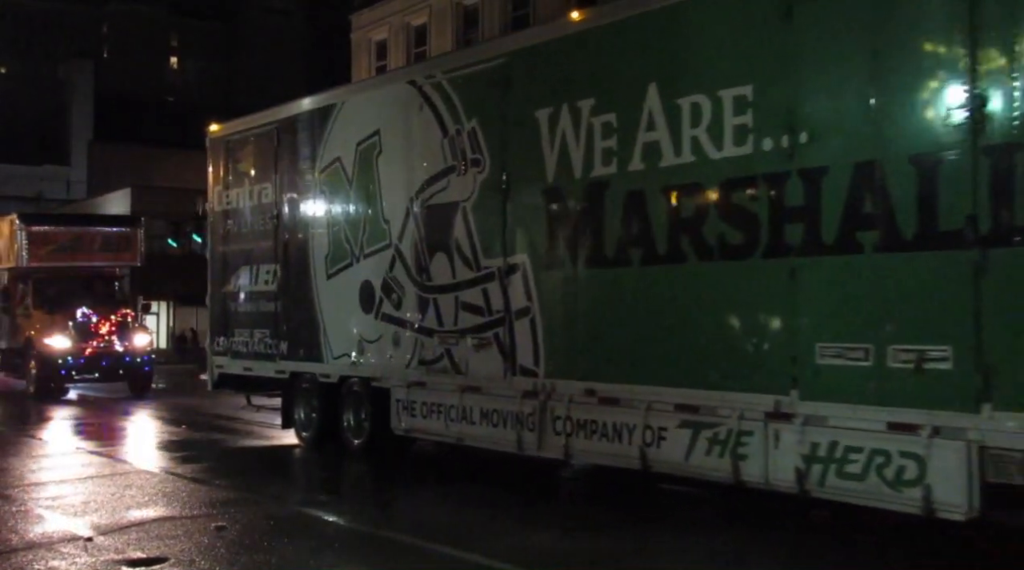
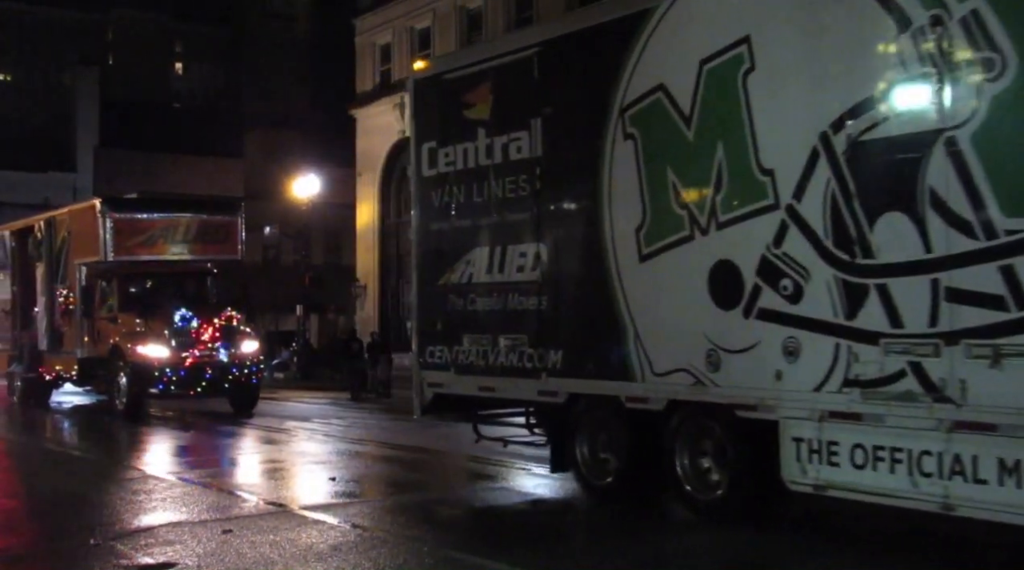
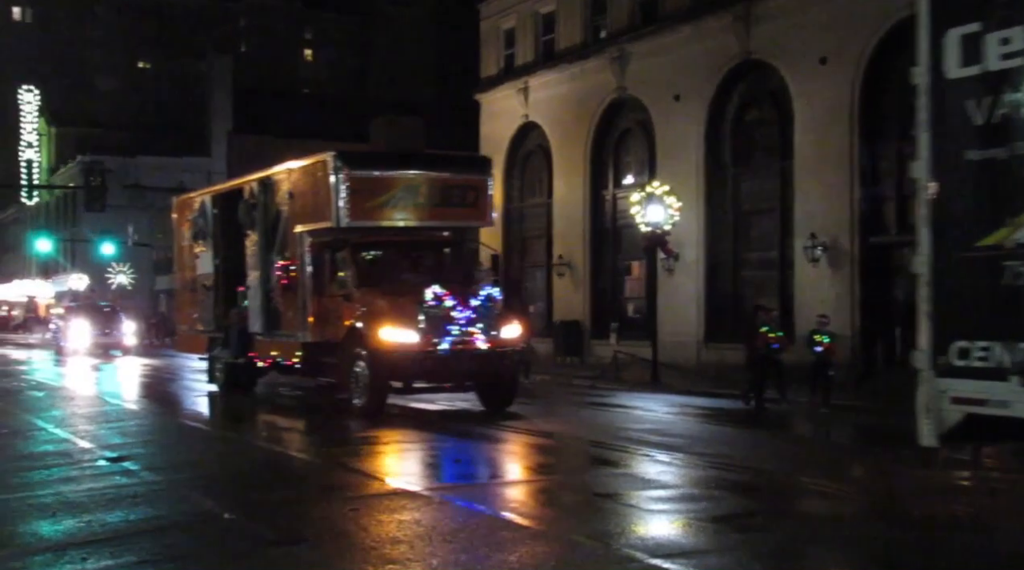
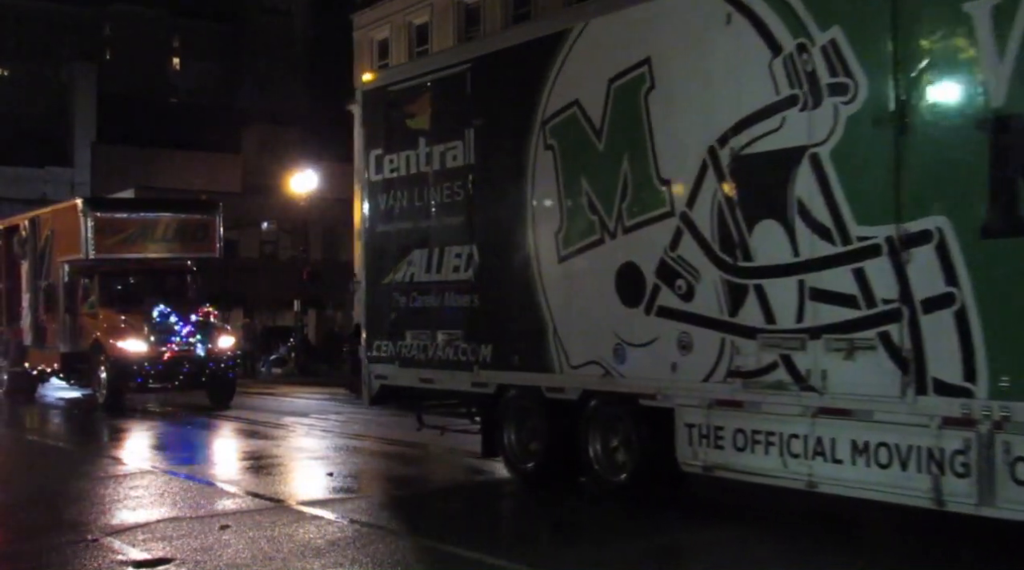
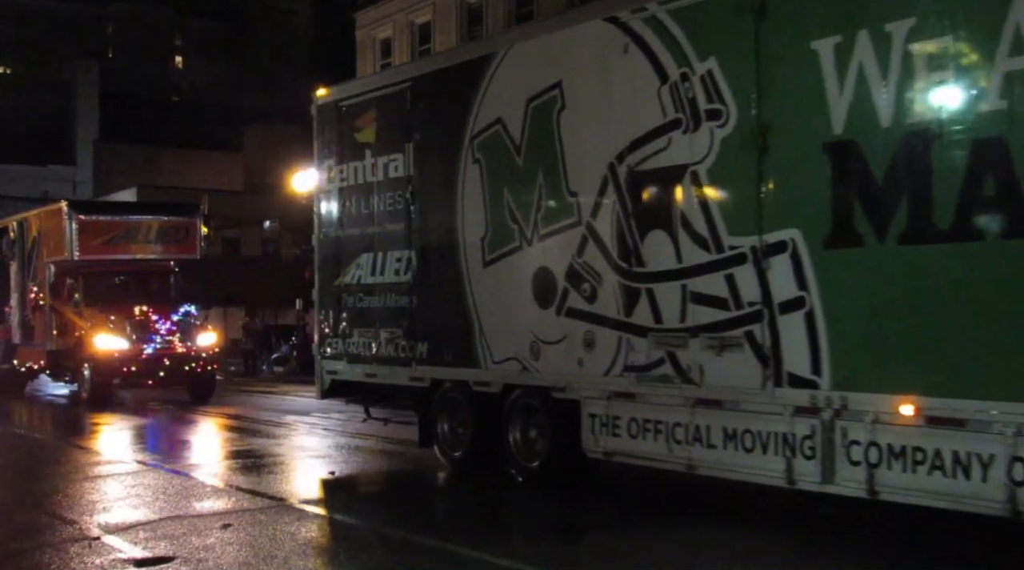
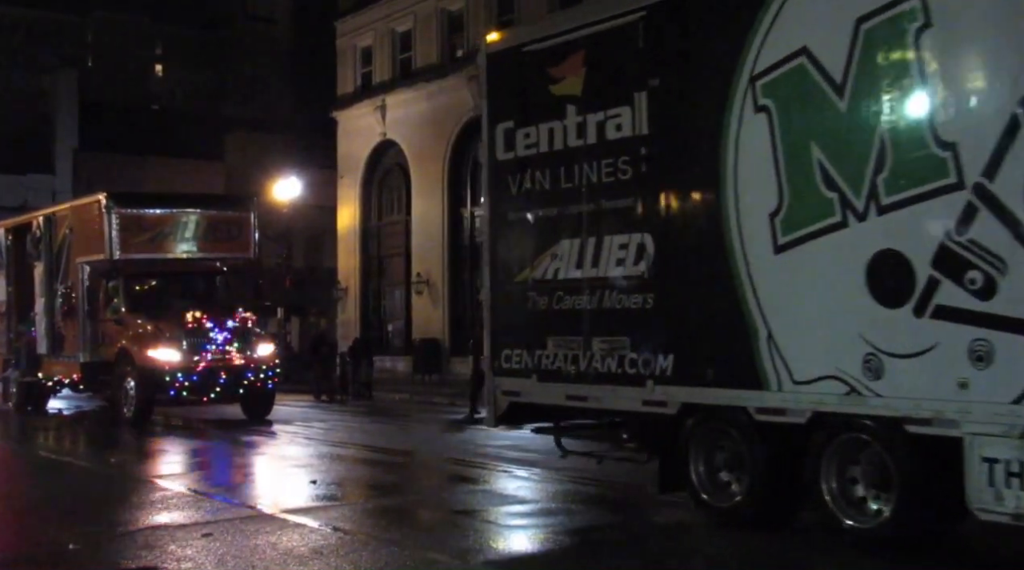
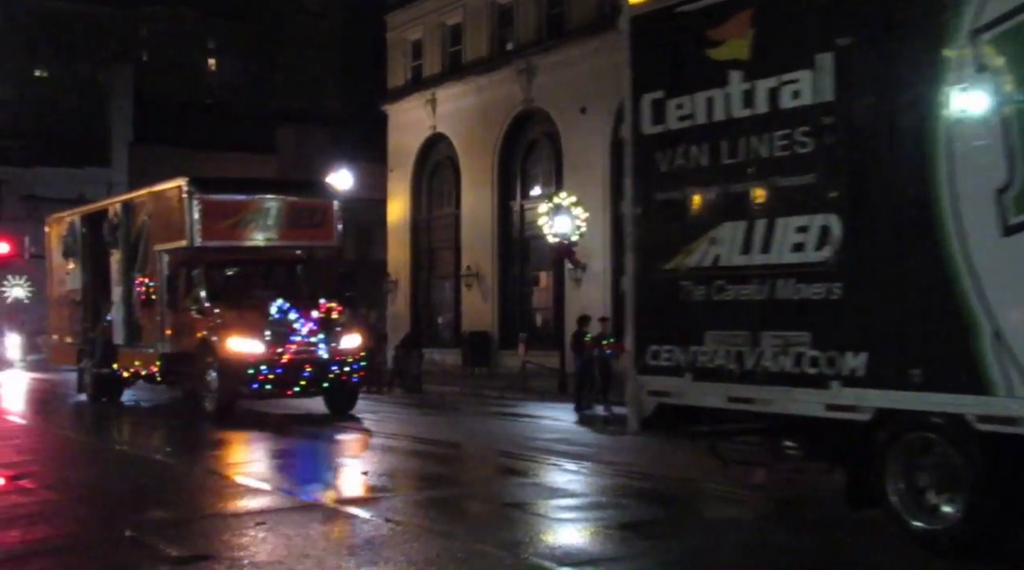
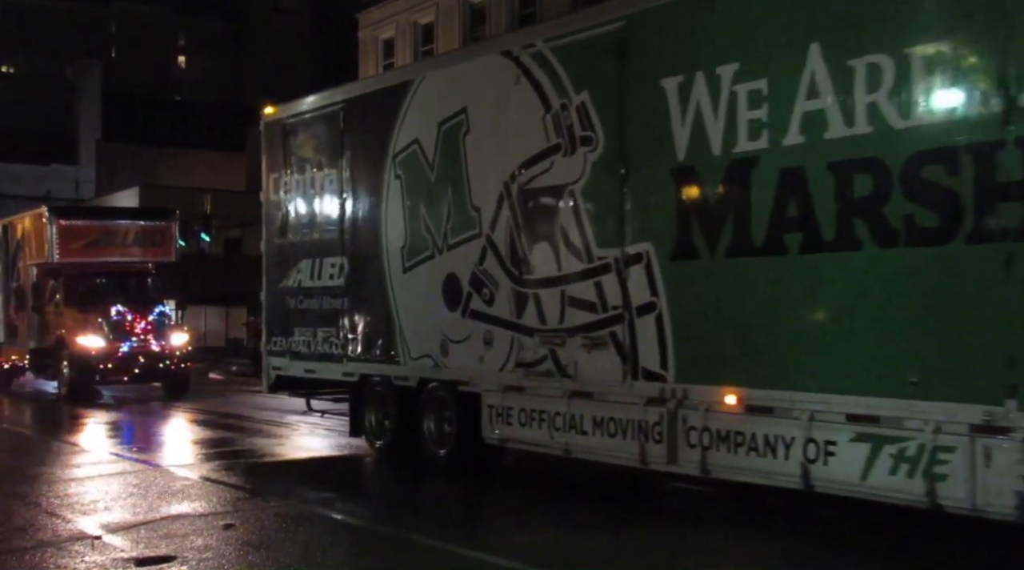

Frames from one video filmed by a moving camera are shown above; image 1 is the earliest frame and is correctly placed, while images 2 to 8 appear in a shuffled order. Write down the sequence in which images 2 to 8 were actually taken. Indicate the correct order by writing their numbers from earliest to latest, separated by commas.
8, 5, 4, 2, 6, 7, 3
